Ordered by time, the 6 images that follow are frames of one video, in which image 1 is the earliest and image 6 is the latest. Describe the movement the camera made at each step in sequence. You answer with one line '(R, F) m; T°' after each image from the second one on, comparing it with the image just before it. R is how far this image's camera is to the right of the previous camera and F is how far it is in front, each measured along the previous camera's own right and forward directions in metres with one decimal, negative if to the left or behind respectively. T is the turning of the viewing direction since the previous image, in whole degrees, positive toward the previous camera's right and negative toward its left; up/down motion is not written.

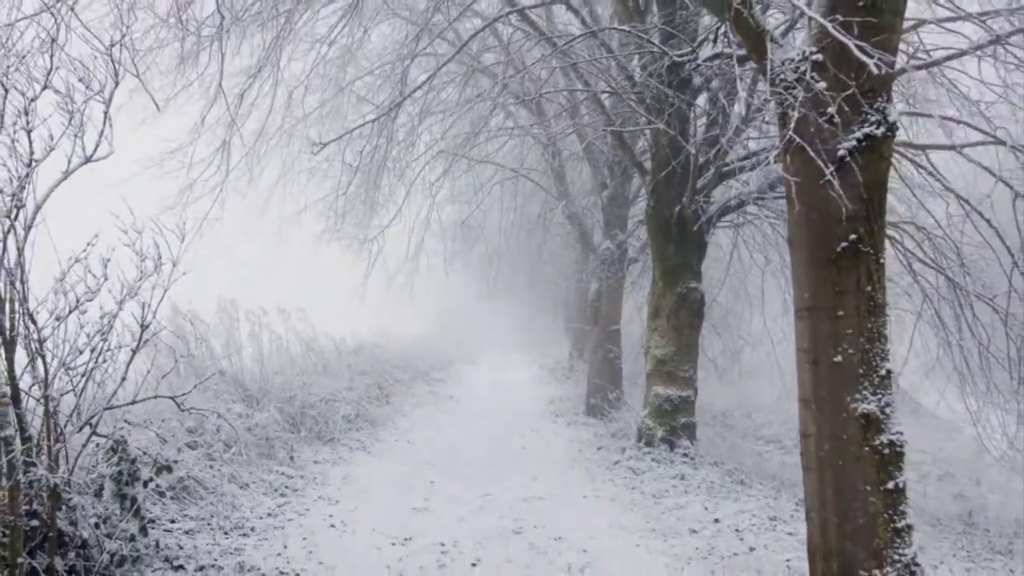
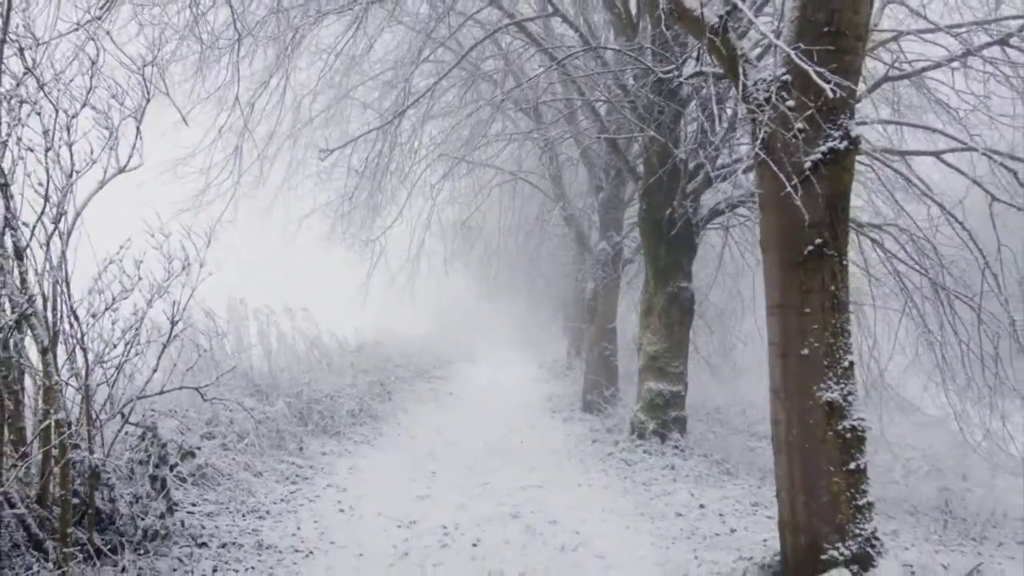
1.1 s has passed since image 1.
(0.0, -0.4) m; 0°
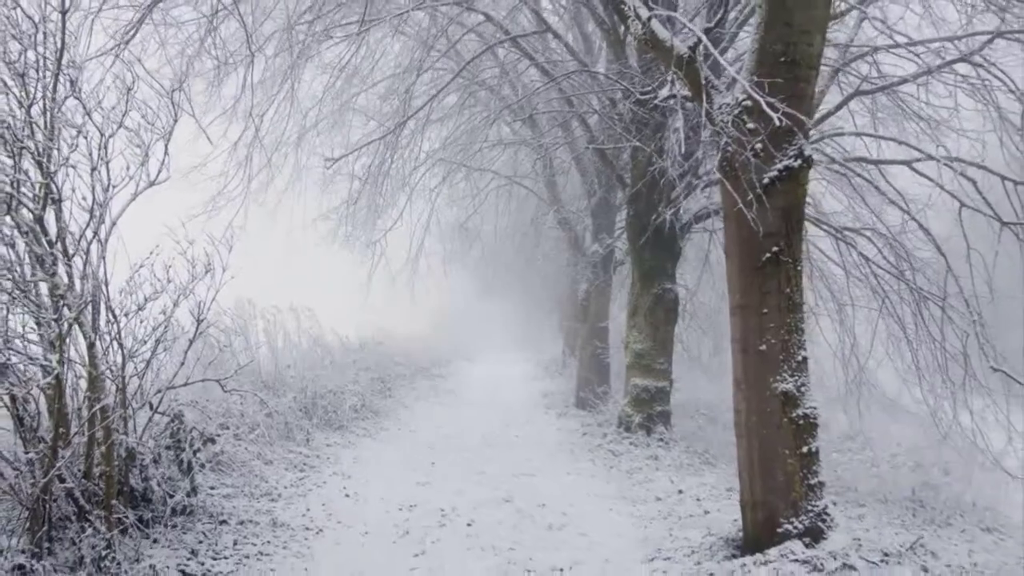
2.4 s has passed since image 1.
(+0.1, -0.5) m; 0°
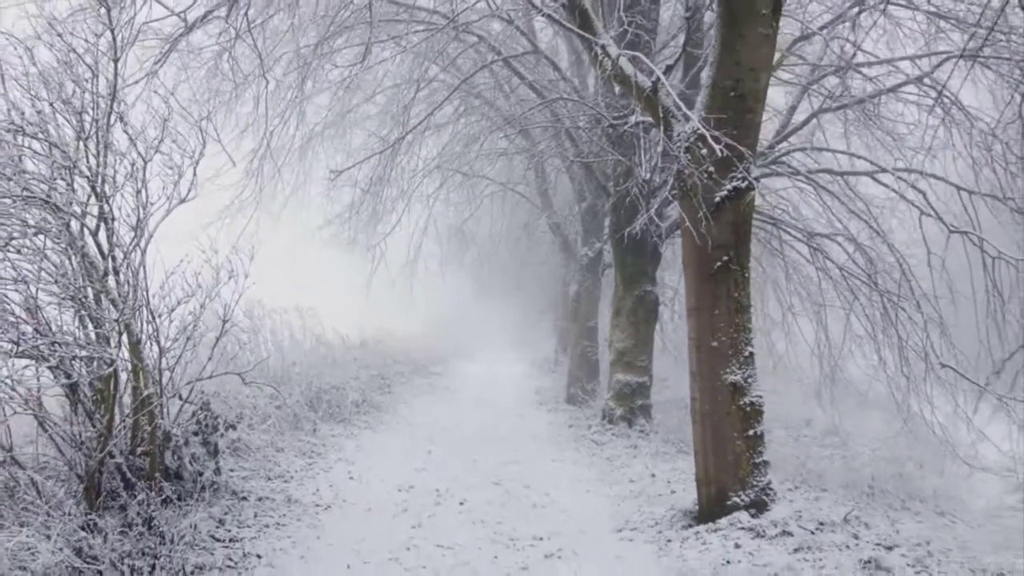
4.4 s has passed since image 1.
(+0.1, -0.7) m; 0°
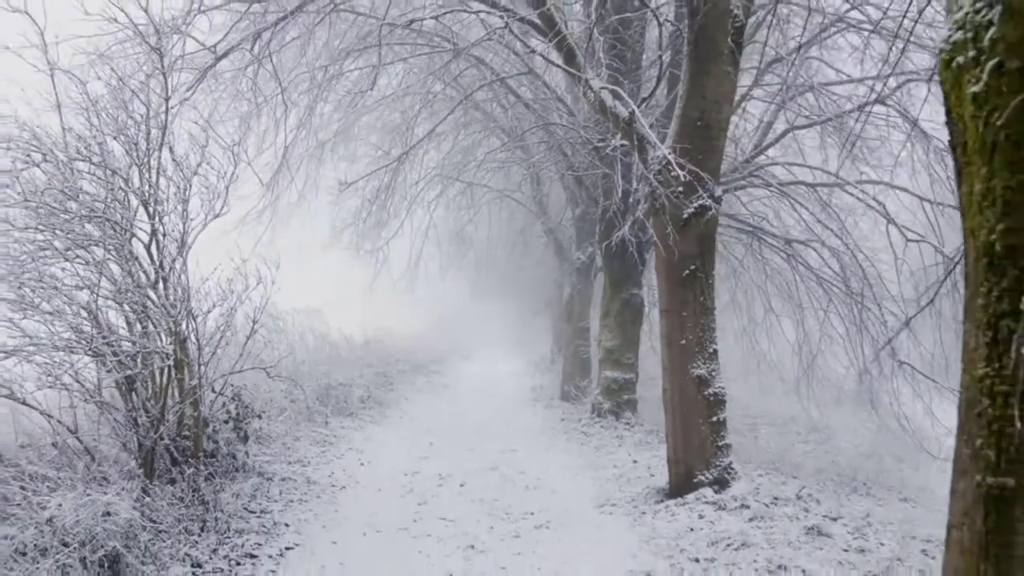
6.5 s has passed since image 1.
(0.0, -0.7) m; 0°
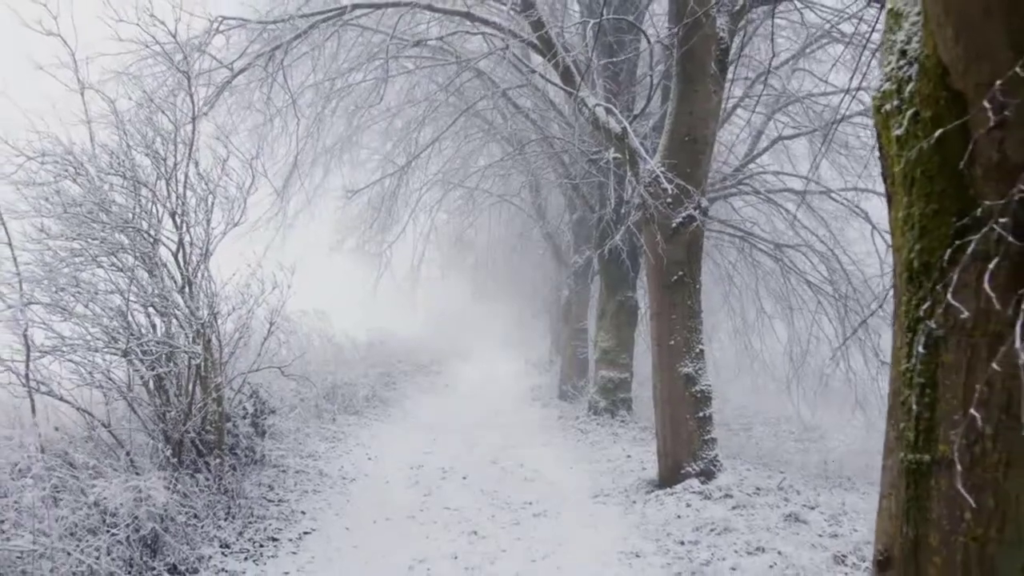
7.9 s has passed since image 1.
(0.0, -0.4) m; 0°
